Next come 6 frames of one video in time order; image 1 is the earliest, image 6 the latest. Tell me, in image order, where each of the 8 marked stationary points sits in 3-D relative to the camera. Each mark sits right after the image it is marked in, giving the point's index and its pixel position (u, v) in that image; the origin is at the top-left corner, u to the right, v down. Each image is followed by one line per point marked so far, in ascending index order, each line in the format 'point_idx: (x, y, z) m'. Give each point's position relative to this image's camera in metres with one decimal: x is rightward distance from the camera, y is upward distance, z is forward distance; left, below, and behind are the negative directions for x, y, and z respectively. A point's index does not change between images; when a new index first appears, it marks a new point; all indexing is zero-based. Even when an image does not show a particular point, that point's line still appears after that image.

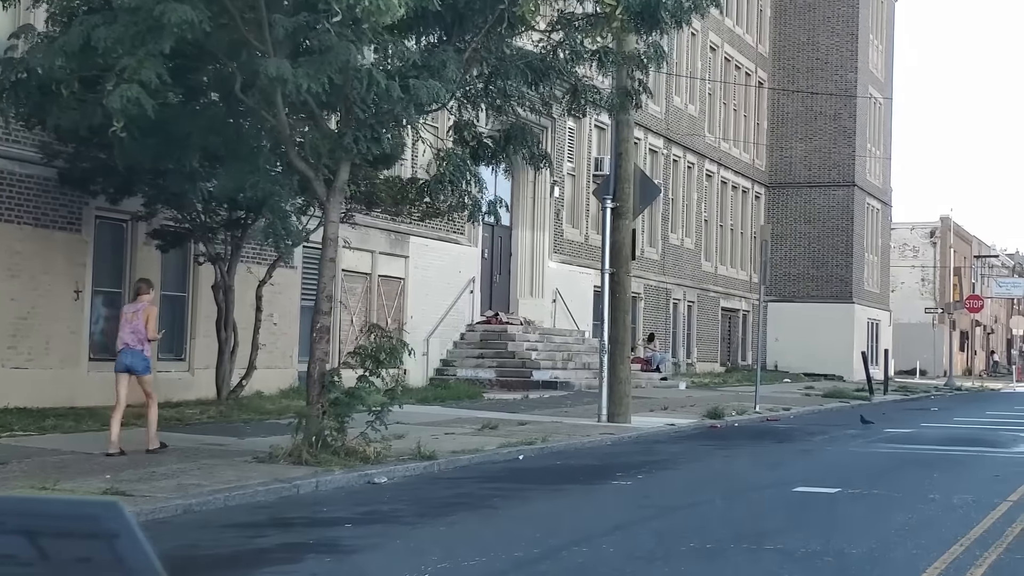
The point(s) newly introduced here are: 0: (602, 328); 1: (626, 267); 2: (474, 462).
0: (+1.0, -0.5, +16.9) m
1: (+1.3, +0.2, +17.0) m
2: (-0.3, -1.4, +11.7) m
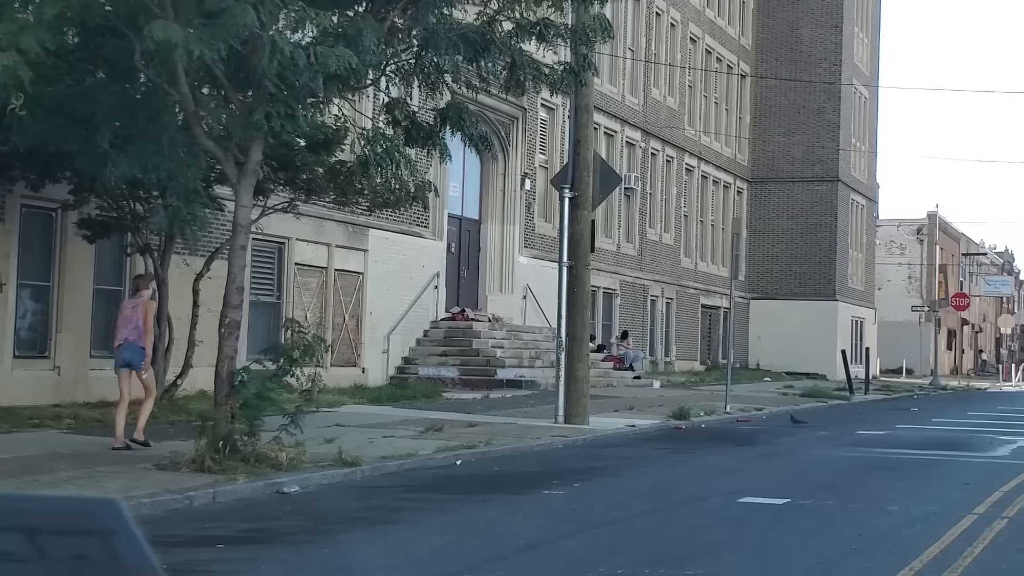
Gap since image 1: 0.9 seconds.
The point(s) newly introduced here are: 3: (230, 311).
0: (+0.5, -0.4, +16.0) m
1: (+0.8, +0.3, +16.1) m
2: (-0.8, -1.3, +10.8) m
3: (-1.8, -0.1, +9.7) m
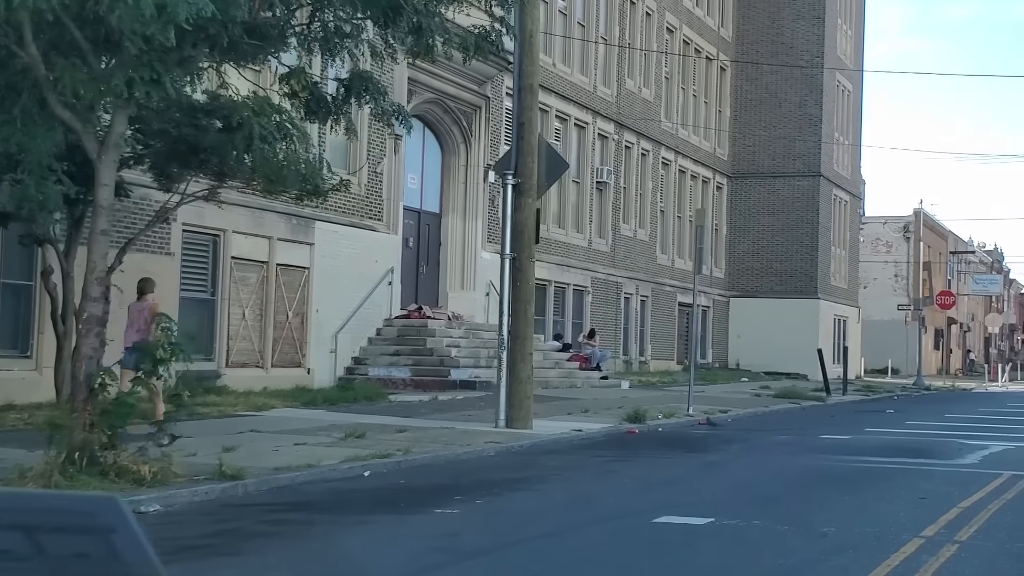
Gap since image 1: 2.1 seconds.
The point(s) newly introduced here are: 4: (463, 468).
0: (-0.1, -0.3, +14.9) m
1: (+0.2, +0.4, +15.0) m
2: (-1.4, -1.2, +9.7) m
3: (-2.4, -0.1, +8.6) m
4: (-0.4, -1.3, +10.9) m
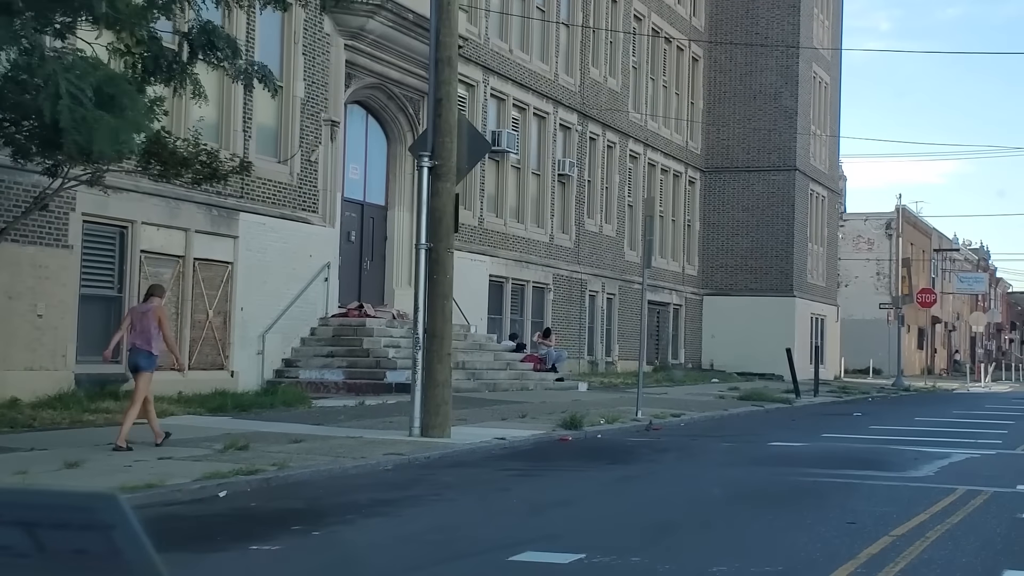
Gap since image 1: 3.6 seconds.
0: (-0.8, -0.3, +13.5) m
1: (-0.6, +0.4, +13.6) m
2: (-2.1, -1.2, +8.3) m
3: (-3.1, 0.0, +7.1) m
4: (-1.1, -1.2, +9.4) m
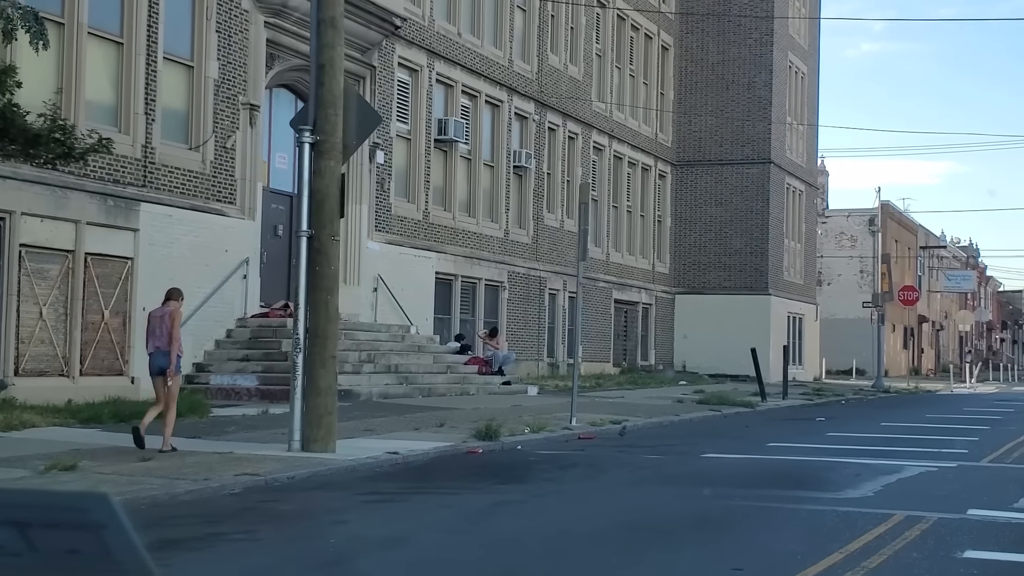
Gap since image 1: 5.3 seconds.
0: (-1.7, -0.2, +11.8) m
1: (-1.4, +0.5, +11.9) m
2: (-2.9, -1.1, +6.6) m
3: (-3.9, 0.0, +5.5) m
4: (-1.9, -1.2, +7.8) m
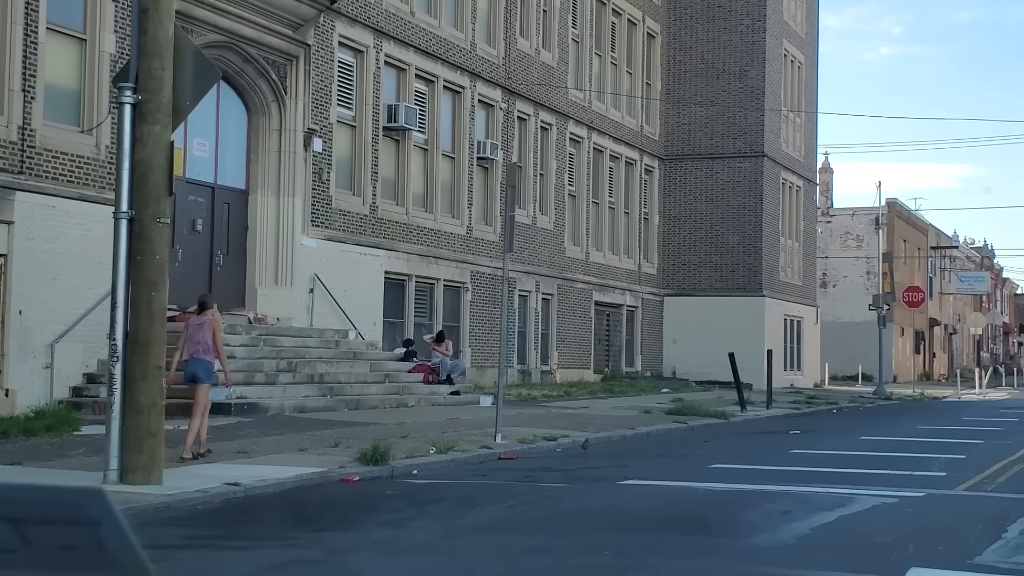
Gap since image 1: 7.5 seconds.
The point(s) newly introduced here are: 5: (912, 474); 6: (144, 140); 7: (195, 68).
0: (-2.5, -0.2, +9.7) m
1: (-2.3, +0.5, +9.8) m
2: (-3.8, -1.1, +4.4) m
3: (-4.9, +0.1, +3.3) m
4: (-2.8, -1.1, +5.6) m
5: (+2.9, -1.4, +11.1) m
6: (-2.4, +0.9, +9.8) m
7: (-2.1, +1.5, +10.2) m
